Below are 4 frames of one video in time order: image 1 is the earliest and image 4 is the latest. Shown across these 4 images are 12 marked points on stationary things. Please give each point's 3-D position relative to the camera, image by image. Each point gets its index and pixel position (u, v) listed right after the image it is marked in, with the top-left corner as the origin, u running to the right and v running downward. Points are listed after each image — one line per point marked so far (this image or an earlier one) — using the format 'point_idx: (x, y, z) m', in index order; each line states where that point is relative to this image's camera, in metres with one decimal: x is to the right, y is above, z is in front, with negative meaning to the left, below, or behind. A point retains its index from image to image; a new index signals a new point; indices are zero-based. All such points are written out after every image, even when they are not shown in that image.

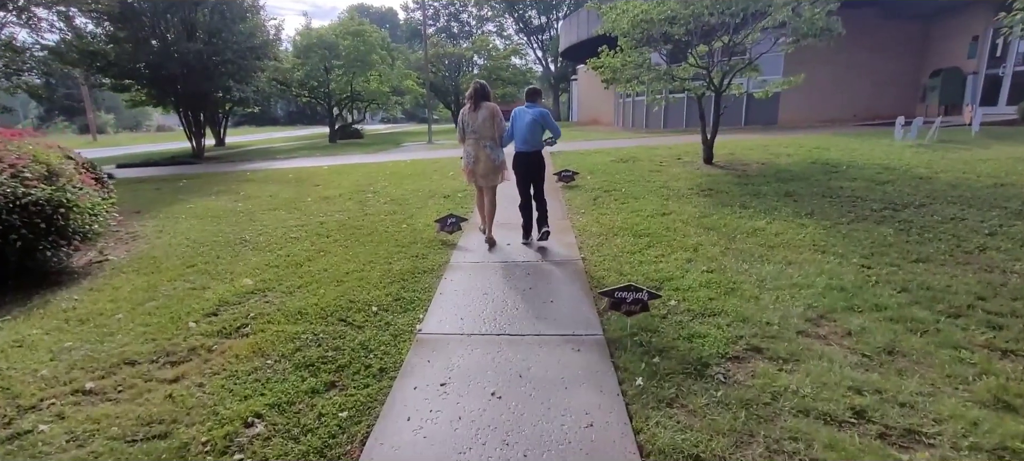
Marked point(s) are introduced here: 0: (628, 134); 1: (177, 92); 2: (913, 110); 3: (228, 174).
0: (+4.3, +3.6, +17.6) m
1: (-11.8, +4.9, +17.0) m
2: (+13.8, +4.1, +16.5) m
3: (-6.9, +1.4, +11.5) m
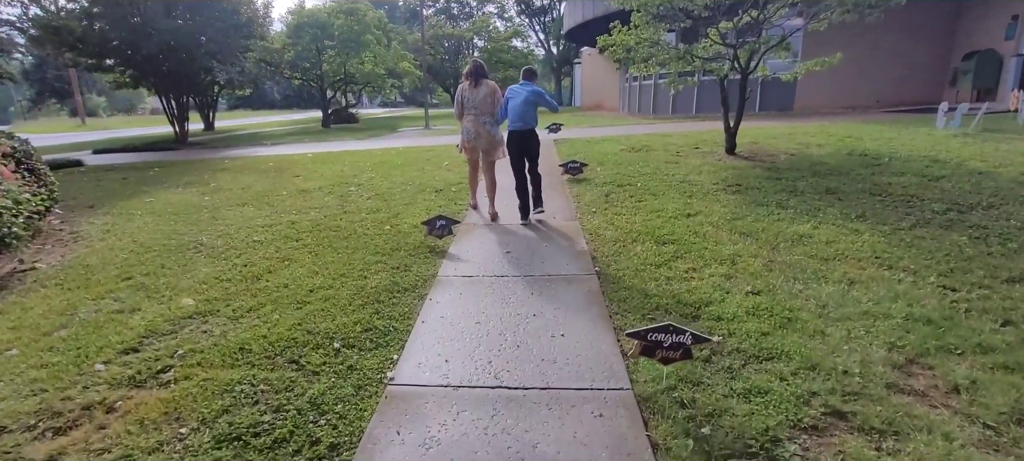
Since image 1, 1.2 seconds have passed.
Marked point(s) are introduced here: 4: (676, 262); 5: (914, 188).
0: (+4.3, +3.9, +16.7) m
1: (-11.8, +5.2, +16.0) m
2: (+13.9, +4.4, +15.6) m
3: (-6.9, +1.5, +10.7) m
4: (+1.4, -0.3, +4.1) m
5: (+4.8, +0.5, +5.7) m
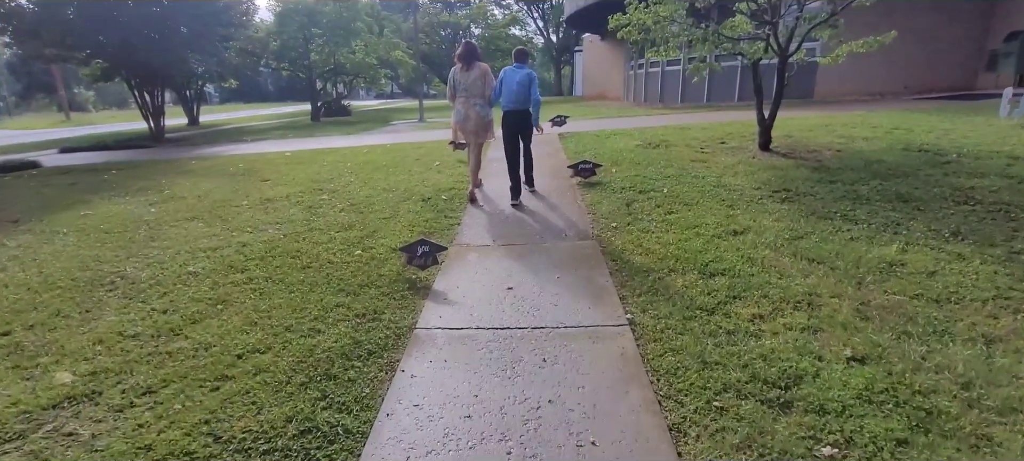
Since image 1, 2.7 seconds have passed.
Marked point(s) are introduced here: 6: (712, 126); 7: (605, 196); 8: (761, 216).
0: (+4.3, +3.9, +15.6) m
1: (-11.8, +5.1, +14.8) m
2: (+13.9, +4.5, +14.4) m
3: (-6.9, +1.4, +9.6) m
4: (+1.4, -0.5, +3.1) m
5: (+4.8, +0.4, +4.7) m
6: (+3.8, +2.0, +9.2) m
7: (+1.1, +0.4, +5.4) m
8: (+2.4, +0.1, +4.5) m
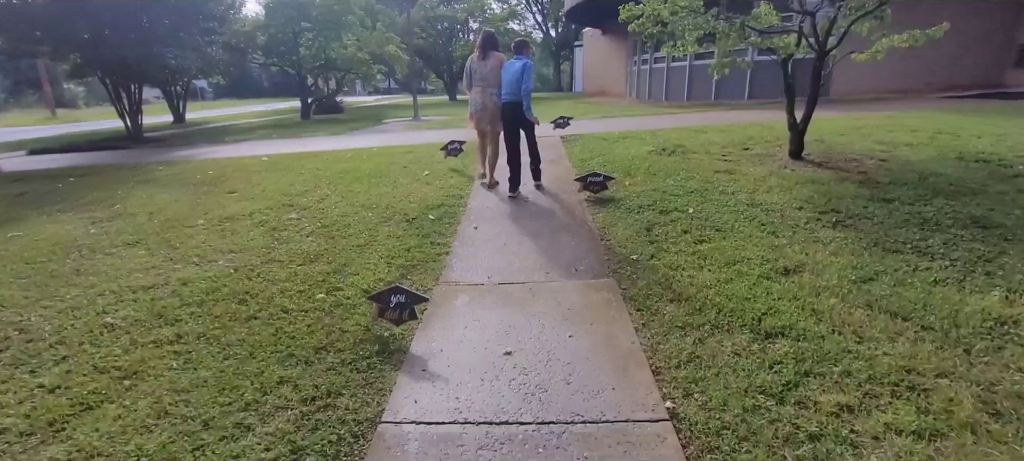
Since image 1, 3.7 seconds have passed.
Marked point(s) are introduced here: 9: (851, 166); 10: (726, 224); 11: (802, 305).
0: (+4.2, +3.7, +14.7) m
1: (-11.9, +4.9, +13.9) m
2: (+13.8, +4.3, +13.6) m
3: (-6.9, +1.1, +8.8) m
4: (+1.4, -0.8, +2.3) m
5: (+4.8, +0.1, +3.9) m
6: (+3.8, +1.8, +8.4) m
7: (+1.0, +0.1, +4.6) m
8: (+2.4, -0.1, +3.7) m
9: (+4.0, +0.7, +5.7) m
10: (+1.9, +0.1, +4.2) m
11: (+1.8, -0.5, +2.9) m
